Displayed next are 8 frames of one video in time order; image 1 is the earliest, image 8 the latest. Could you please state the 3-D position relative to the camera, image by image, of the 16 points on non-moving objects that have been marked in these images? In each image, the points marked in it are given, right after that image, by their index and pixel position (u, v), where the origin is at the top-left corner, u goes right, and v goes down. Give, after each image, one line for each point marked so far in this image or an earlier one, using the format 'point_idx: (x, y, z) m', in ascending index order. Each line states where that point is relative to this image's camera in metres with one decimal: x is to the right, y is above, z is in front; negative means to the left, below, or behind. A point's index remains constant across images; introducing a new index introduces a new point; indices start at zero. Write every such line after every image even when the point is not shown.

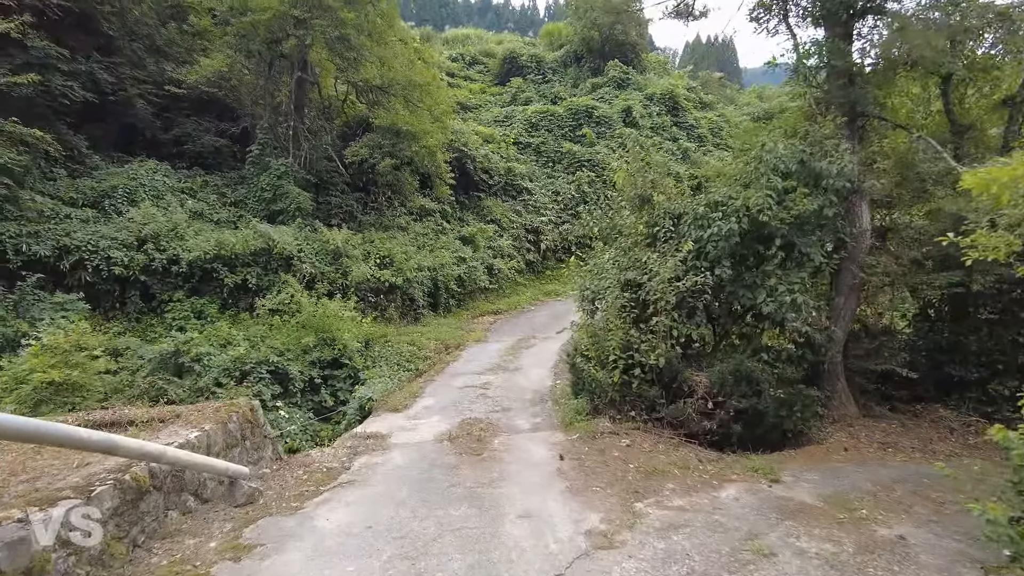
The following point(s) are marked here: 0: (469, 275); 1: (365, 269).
0: (-1.0, +0.3, +14.5) m
1: (-2.8, +0.4, +11.9) m
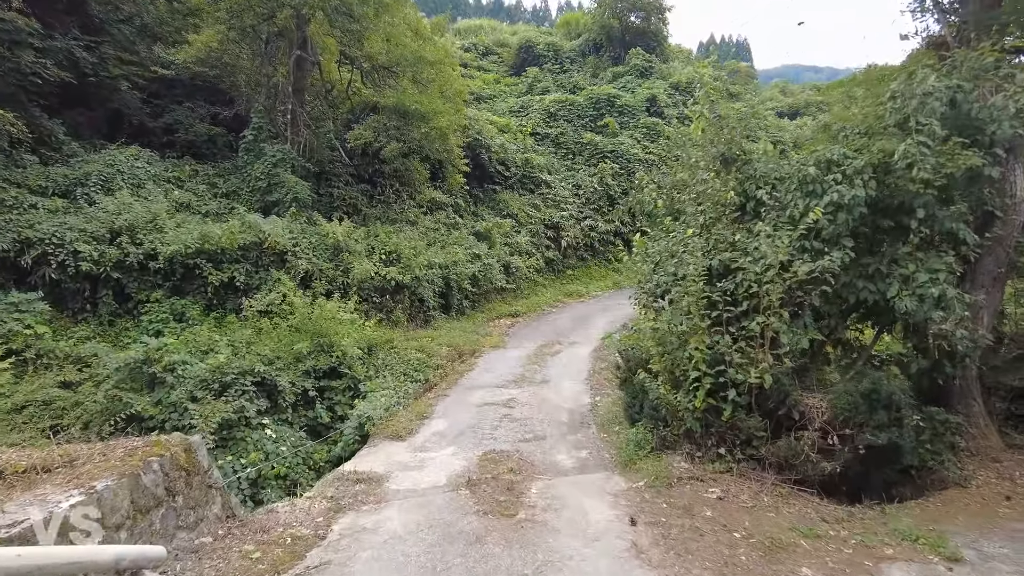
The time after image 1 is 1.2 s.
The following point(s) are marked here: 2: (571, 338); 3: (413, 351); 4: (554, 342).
0: (-0.6, +0.3, +13.2) m
1: (-2.4, +0.4, +10.6) m
2: (+1.1, -0.9, +11.2) m
3: (-1.5, -1.0, +9.6) m
4: (+0.7, -0.9, +10.8) m
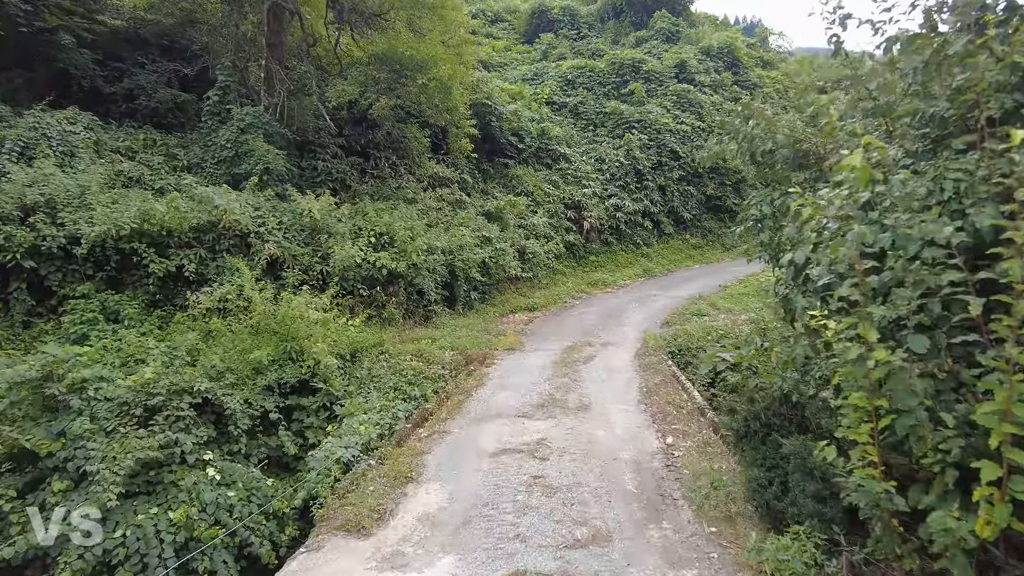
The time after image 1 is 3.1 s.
0: (-0.3, +0.5, +11.1) m
1: (-2.1, +0.5, +8.6) m
2: (+1.3, -0.7, +9.1) m
3: (-1.3, -0.8, +7.7) m
4: (+1.0, -0.8, +8.8) m
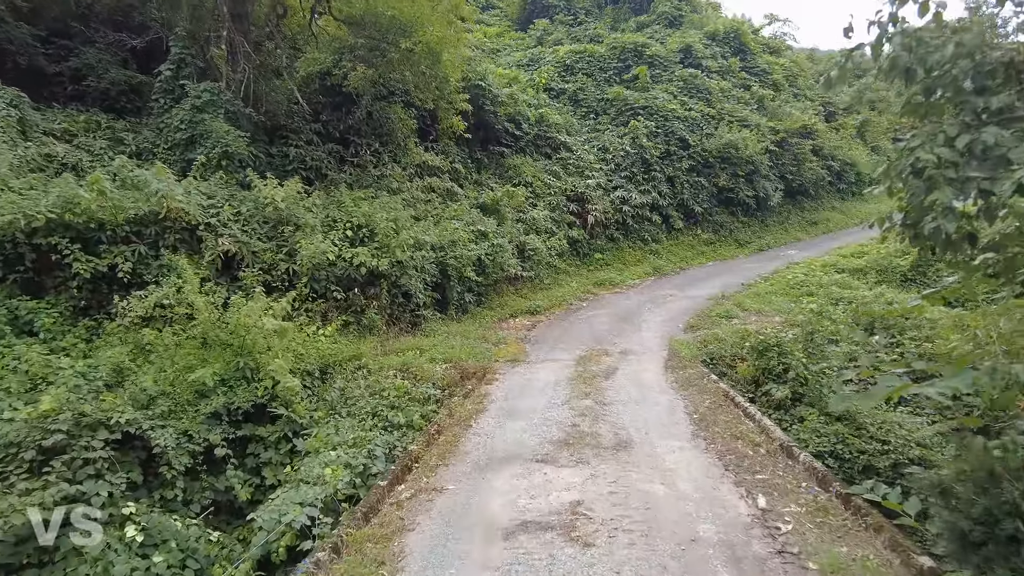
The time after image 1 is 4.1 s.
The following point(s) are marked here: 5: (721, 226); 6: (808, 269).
0: (-0.3, +0.5, +9.8) m
1: (-2.1, +0.5, +7.2) m
2: (+1.4, -0.7, +7.8) m
3: (-1.2, -0.9, +6.3) m
4: (+1.0, -0.7, +7.5) m
5: (+4.9, +1.5, +15.2) m
6: (+5.4, +0.3, +11.8) m
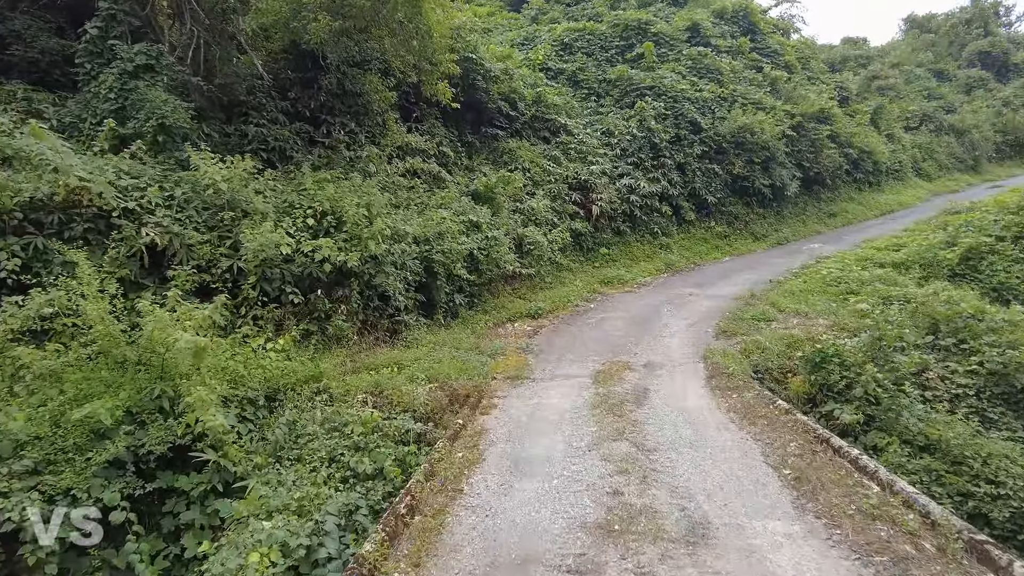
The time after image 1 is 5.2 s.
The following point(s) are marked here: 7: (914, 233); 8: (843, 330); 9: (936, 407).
0: (-0.3, +0.5, +8.4) m
1: (-2.1, +0.5, +5.8) m
2: (+1.4, -0.7, +6.5) m
3: (-1.2, -0.9, +4.9) m
4: (+1.0, -0.7, +6.1) m
5: (+4.8, +1.5, +13.9) m
6: (+5.4, +0.4, +10.5) m
7: (+7.4, +1.0, +11.9) m
8: (+3.7, -0.5, +7.2) m
9: (+3.9, -1.1, +5.9) m
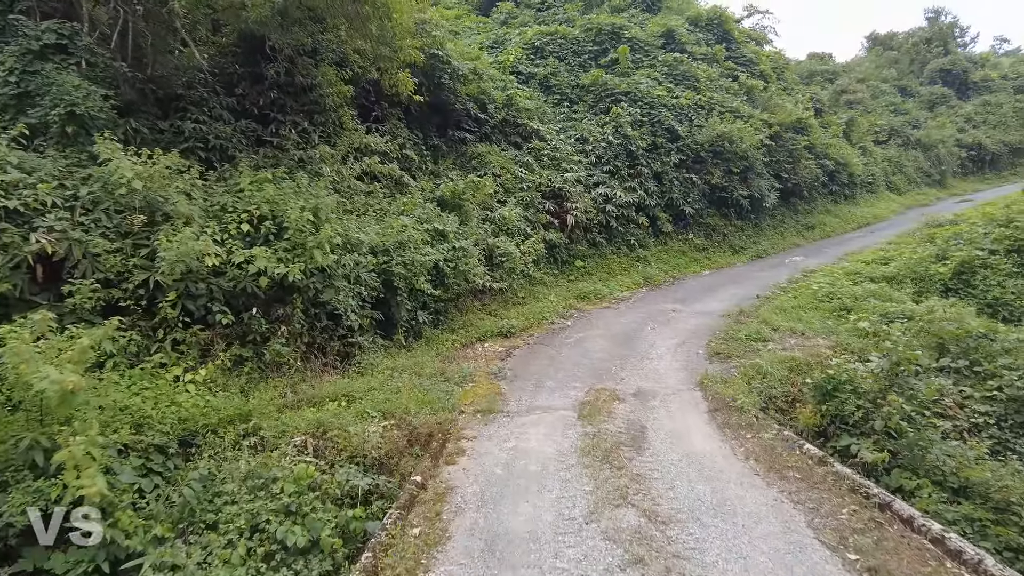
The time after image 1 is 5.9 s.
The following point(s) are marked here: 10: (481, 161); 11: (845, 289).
0: (-0.7, +0.3, +7.6) m
1: (-2.3, +0.3, +4.9) m
2: (+1.1, -0.9, +5.7) m
3: (-1.4, -1.0, +4.0) m
4: (+0.8, -0.9, +5.3) m
5: (+4.2, +1.2, +13.3) m
6: (+4.9, +0.1, +9.9) m
7: (+6.9, +0.8, +11.4) m
8: (+3.4, -0.7, +6.5) m
9: (+3.7, -1.2, +5.2) m
10: (-0.5, +2.1, +10.4) m
11: (+4.8, 0.0, +9.2) m
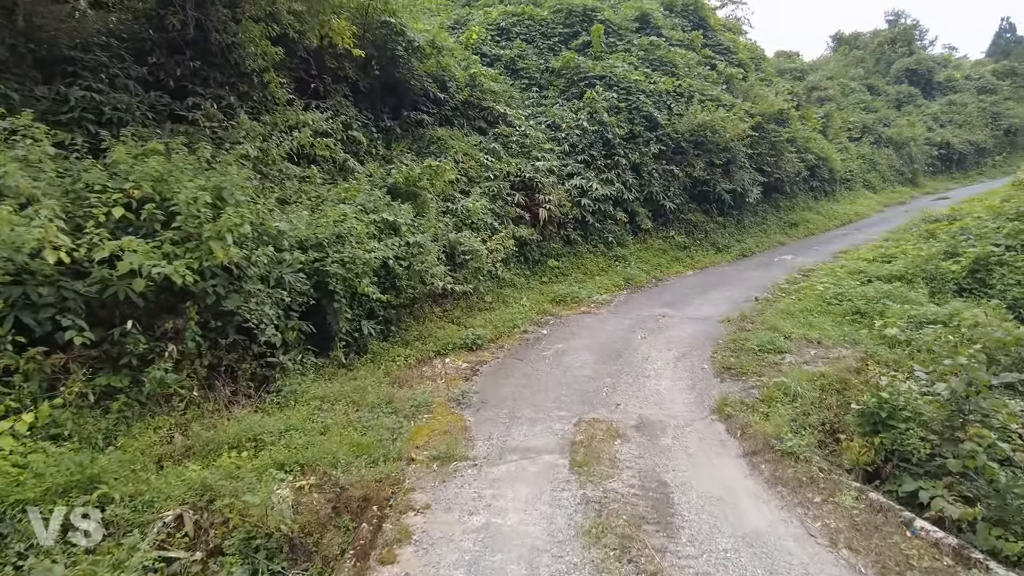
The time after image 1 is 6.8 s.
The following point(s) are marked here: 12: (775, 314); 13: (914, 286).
0: (-1.0, +0.3, +6.3) m
1: (-2.5, +0.3, +3.5) m
2: (+0.9, -0.9, +4.5) m
3: (-1.5, -1.0, +2.6) m
4: (+0.6, -0.9, +4.1) m
5: (+3.5, +1.2, +12.3) m
6: (+4.4, +0.1, +8.9) m
7: (+6.3, +0.7, +10.5) m
8: (+3.1, -0.7, +5.4) m
9: (+3.5, -1.2, +4.2) m
10: (-1.0, +2.0, +9.1) m
11: (+4.3, 0.0, +8.1) m
12: (+3.0, -0.3, +7.3) m
13: (+5.2, 0.0, +8.3) m
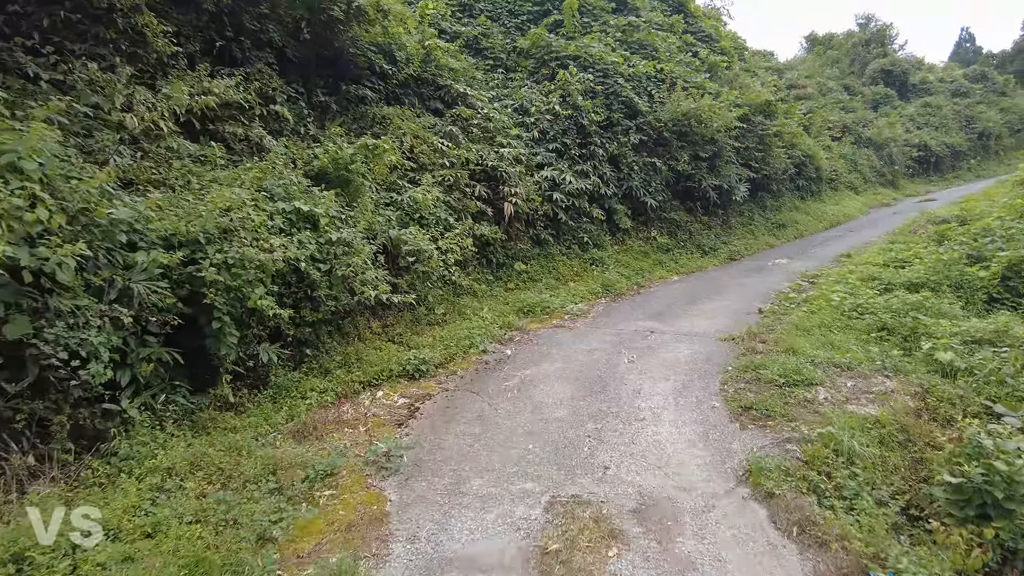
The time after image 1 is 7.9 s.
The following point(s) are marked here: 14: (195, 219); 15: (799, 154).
0: (-1.4, +0.2, +4.8) m
1: (-2.8, +0.2, +1.9) m
2: (+0.6, -1.0, +3.1) m
3: (-1.7, -1.1, +1.1) m
4: (+0.3, -1.0, +2.7) m
5: (+2.9, +1.1, +11.0) m
6: (+3.9, 0.0, +7.7) m
7: (+5.8, +0.6, +9.4) m
8: (+2.8, -0.8, +4.1) m
9: (+3.2, -1.3, +2.9) m
10: (-1.5, +1.9, +7.7) m
11: (+3.9, -0.1, +6.9) m
12: (+2.6, -0.4, +6.0) m
13: (+4.8, -0.1, +7.1) m
14: (-1.9, +0.4, +4.0) m
15: (+6.7, +3.2, +15.0) m
